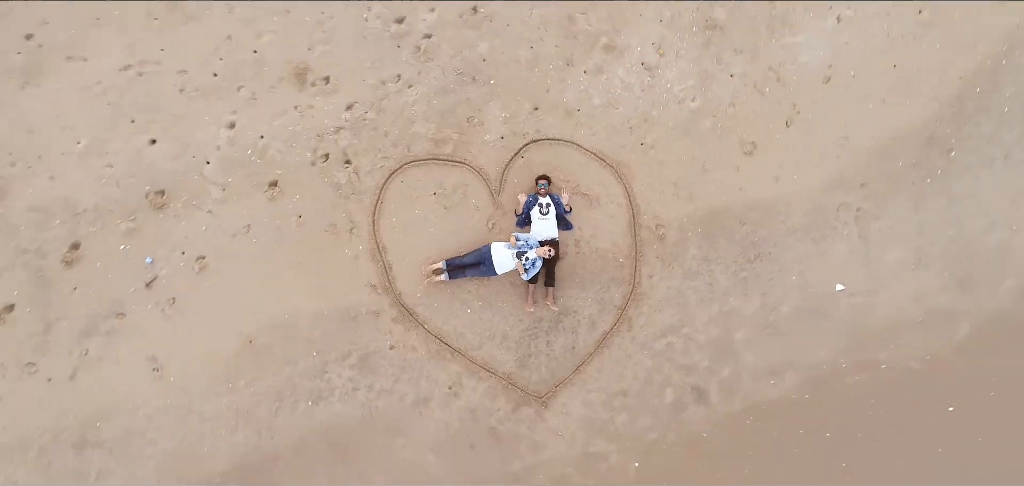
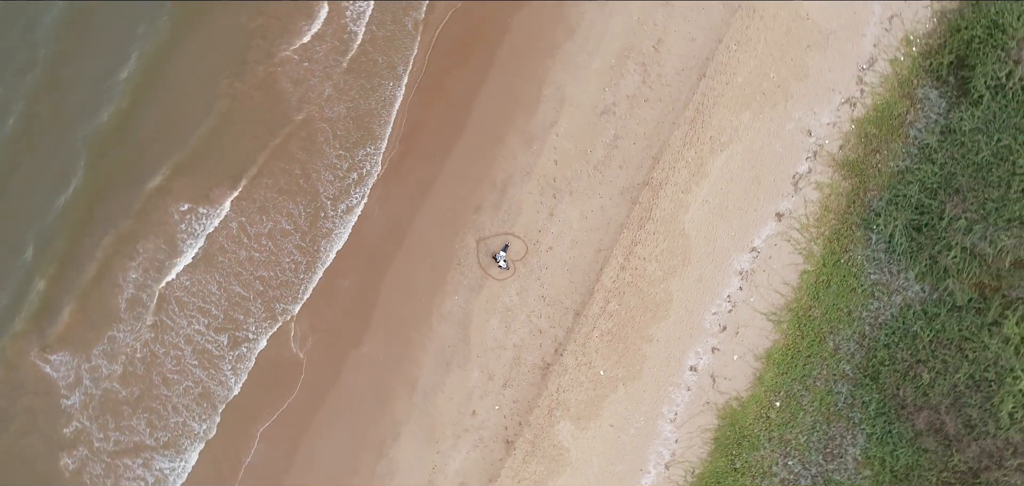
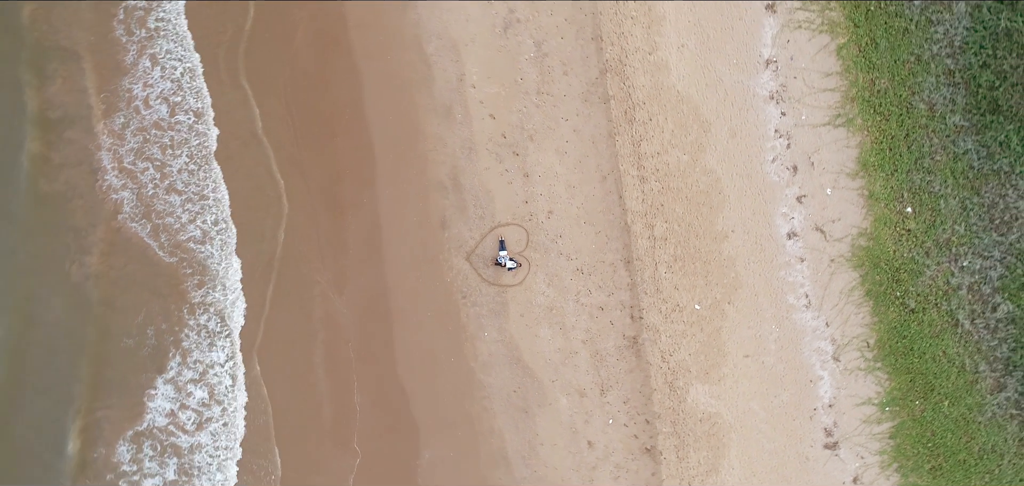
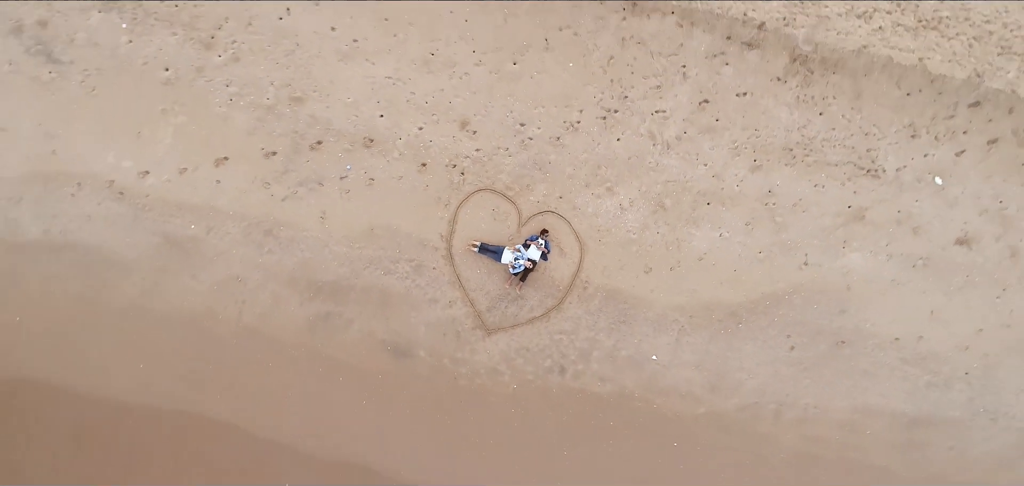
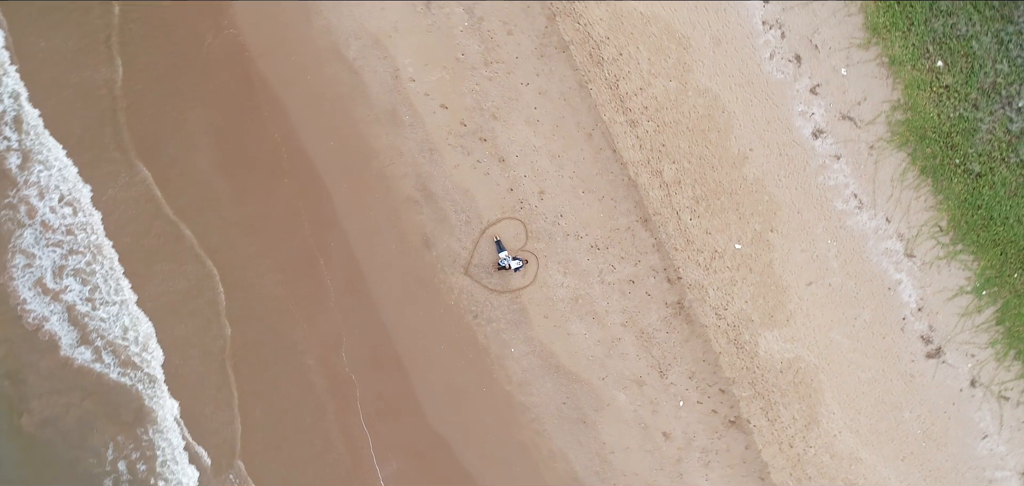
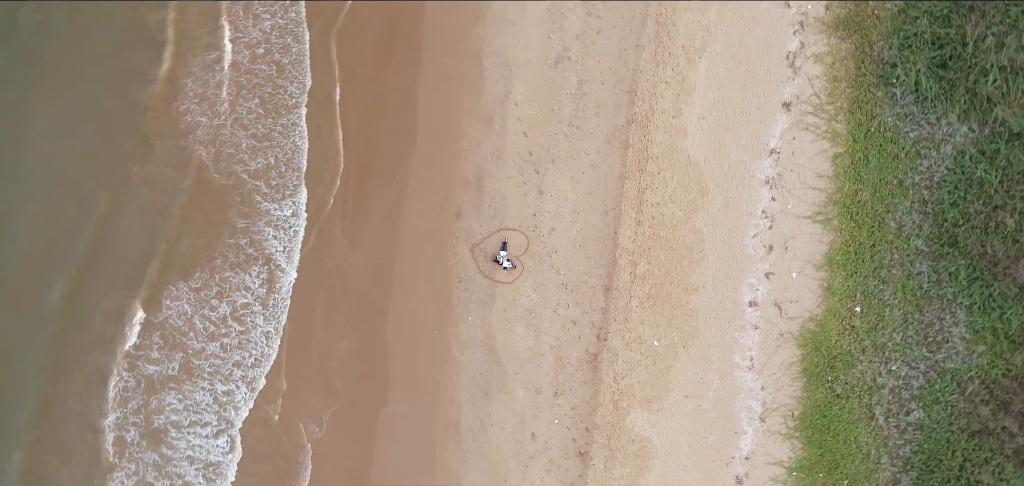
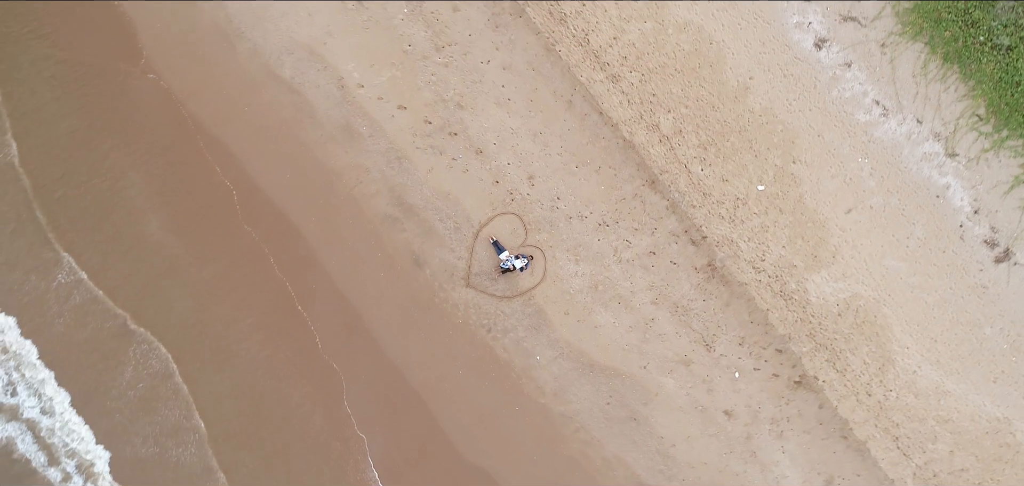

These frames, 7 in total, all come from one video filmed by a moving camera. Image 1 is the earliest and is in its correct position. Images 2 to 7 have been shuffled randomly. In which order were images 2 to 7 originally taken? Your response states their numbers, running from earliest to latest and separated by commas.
4, 7, 5, 3, 6, 2
